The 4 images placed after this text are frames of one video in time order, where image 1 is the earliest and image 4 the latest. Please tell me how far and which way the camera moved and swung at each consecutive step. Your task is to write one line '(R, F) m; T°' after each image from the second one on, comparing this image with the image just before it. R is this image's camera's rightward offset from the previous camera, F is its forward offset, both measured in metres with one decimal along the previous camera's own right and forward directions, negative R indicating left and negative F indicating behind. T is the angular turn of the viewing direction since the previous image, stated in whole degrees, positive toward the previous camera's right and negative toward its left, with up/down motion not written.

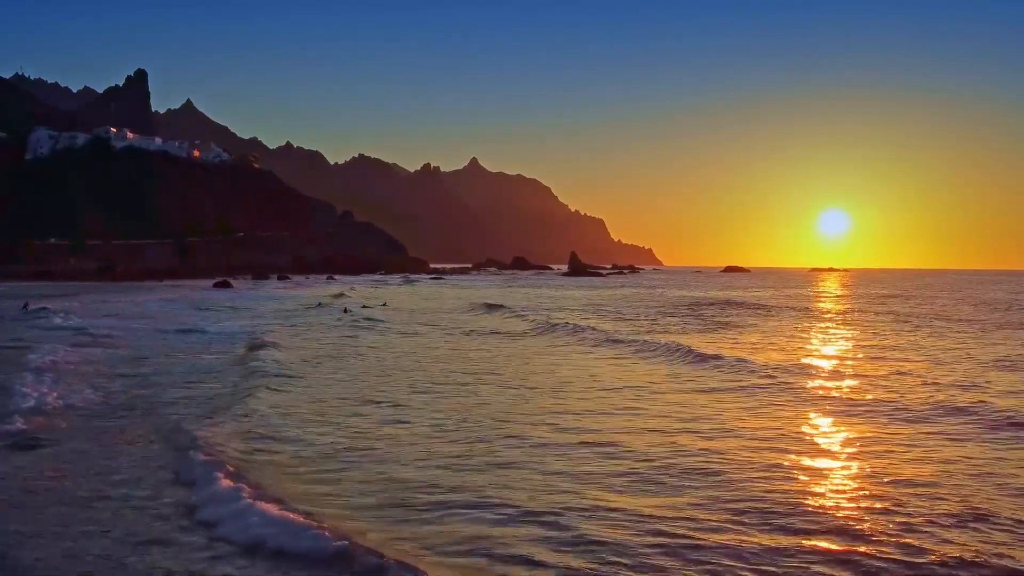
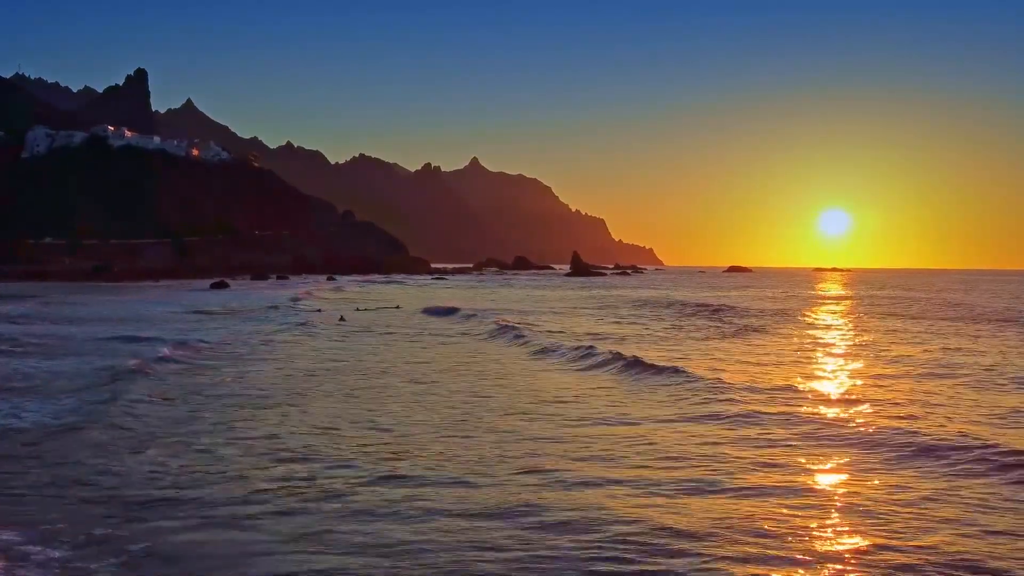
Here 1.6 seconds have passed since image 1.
(-0.1, +0.9) m; 0°
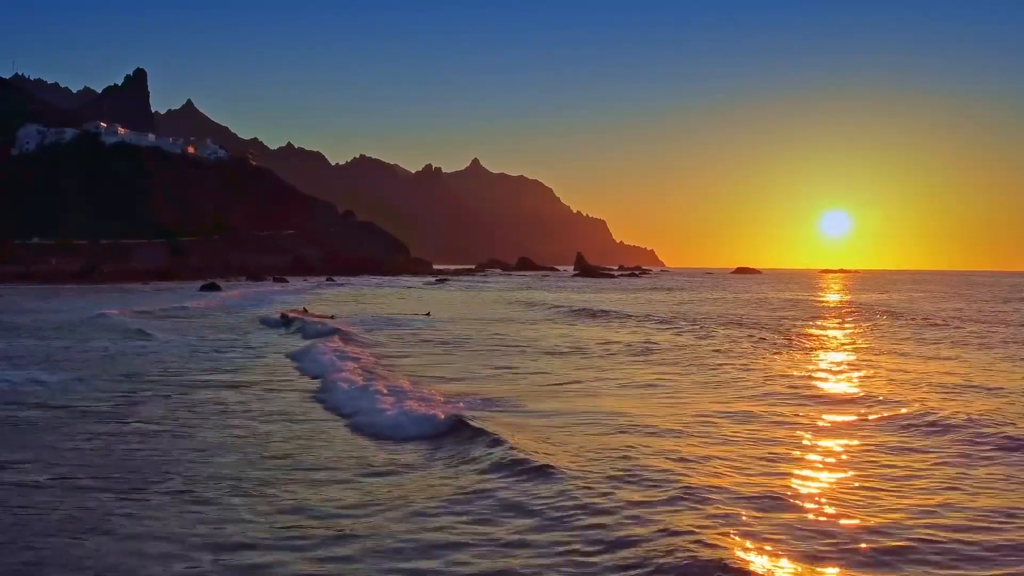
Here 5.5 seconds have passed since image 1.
(-0.6, +3.1) m; 0°
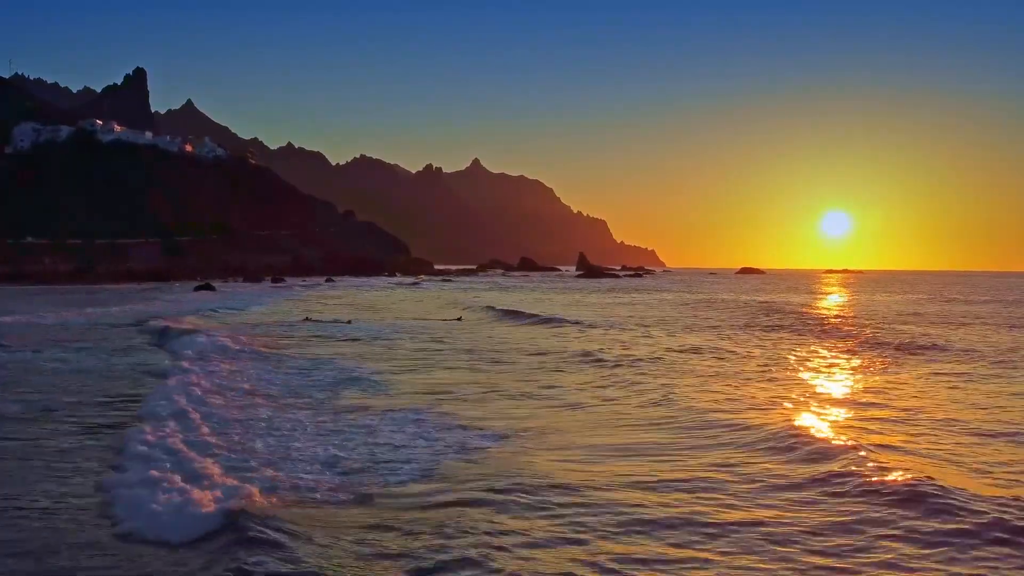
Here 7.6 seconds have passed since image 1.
(-0.3, +1.5) m; 0°
